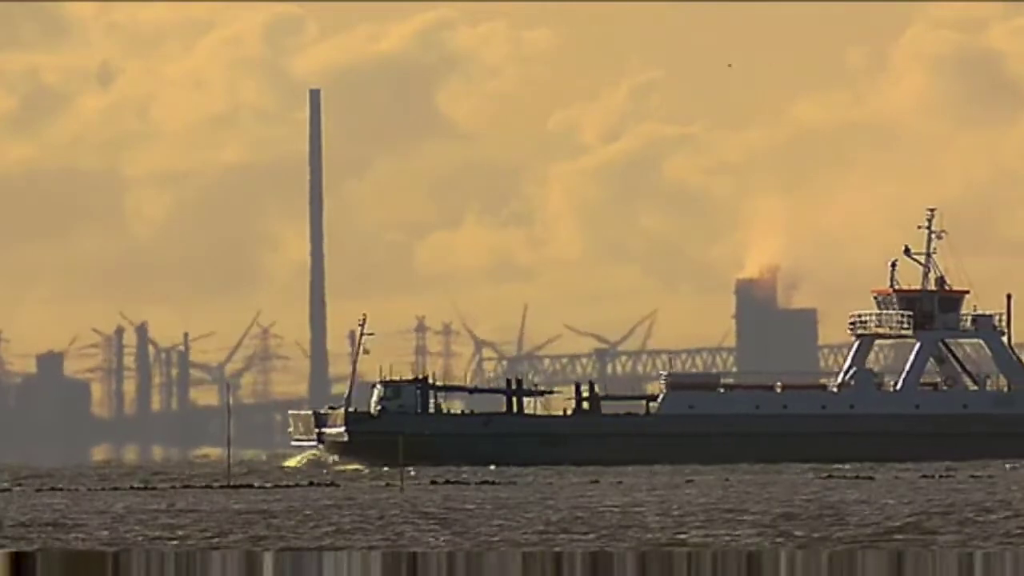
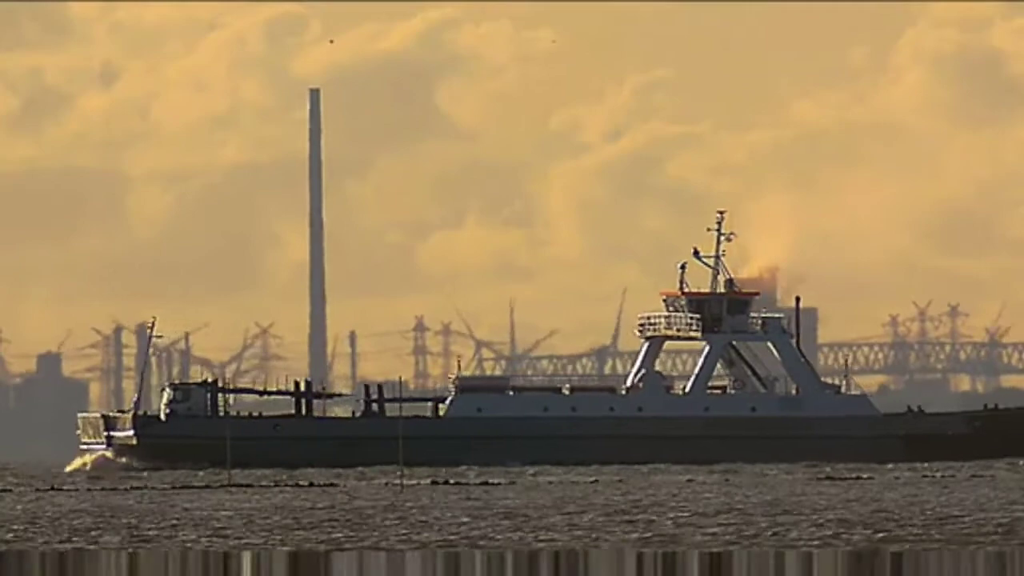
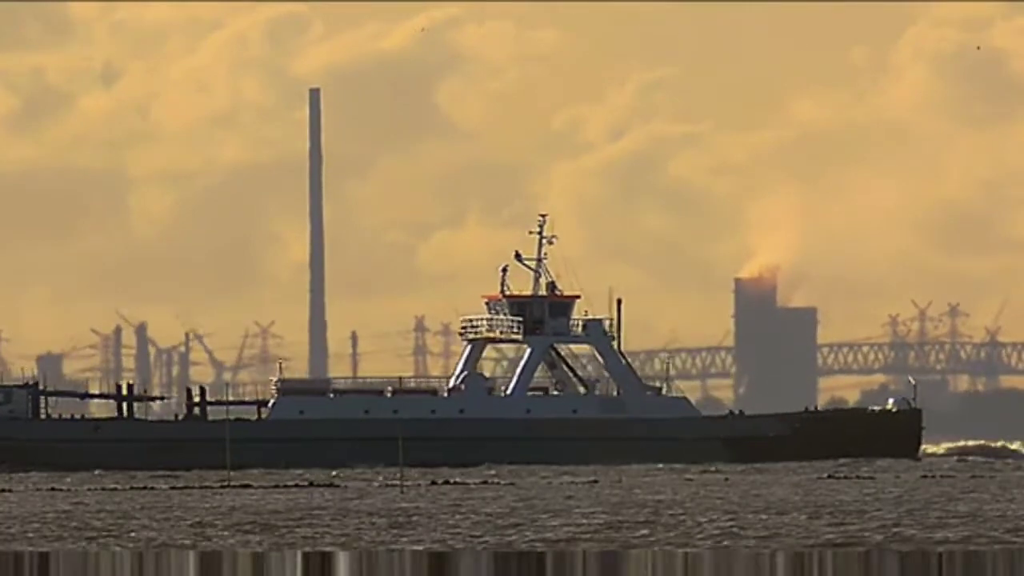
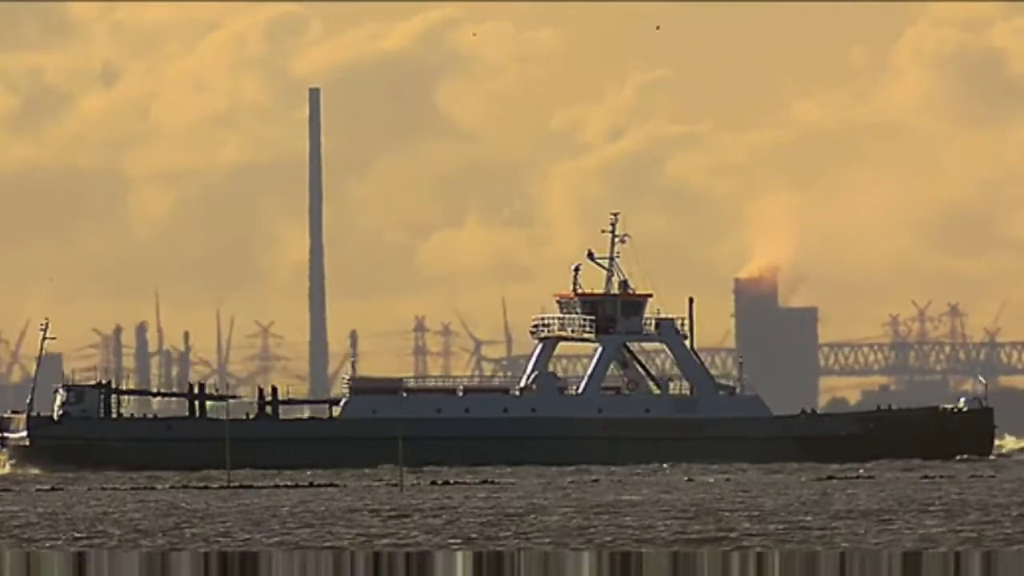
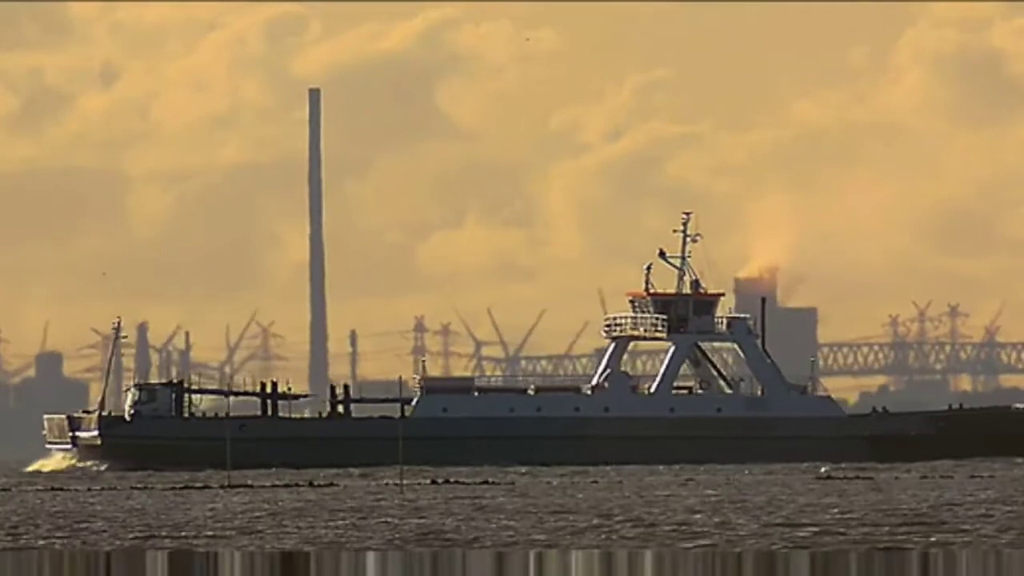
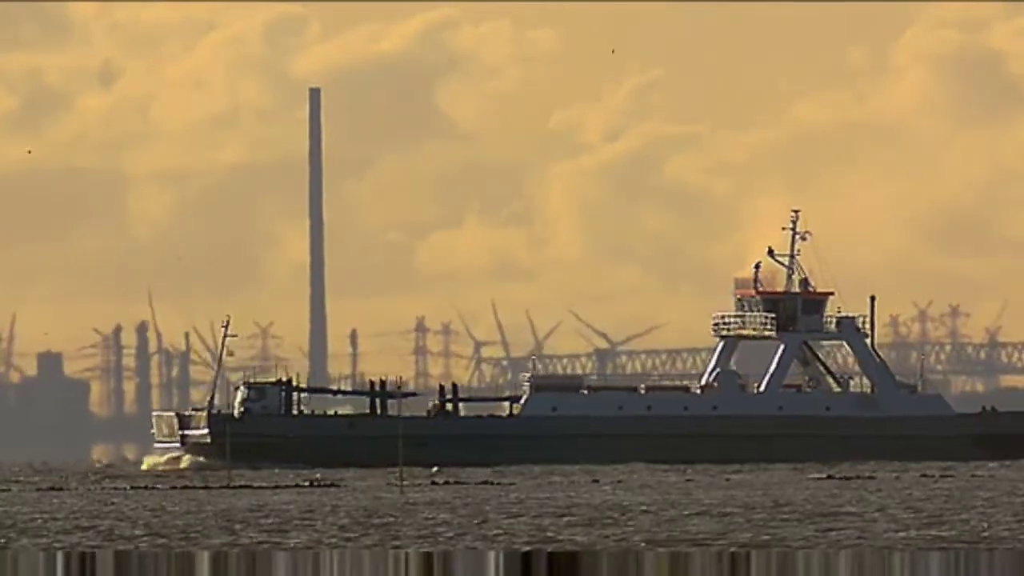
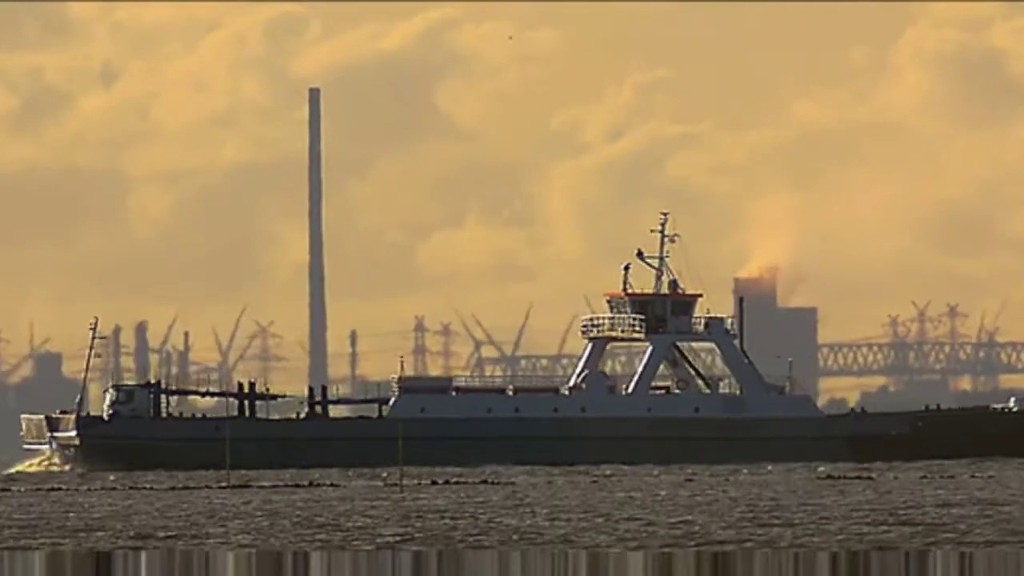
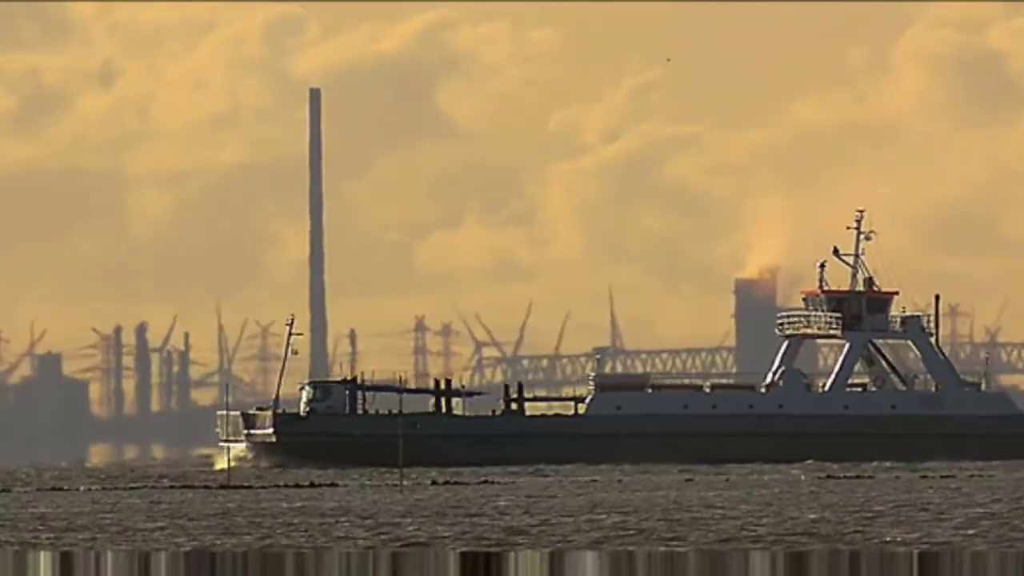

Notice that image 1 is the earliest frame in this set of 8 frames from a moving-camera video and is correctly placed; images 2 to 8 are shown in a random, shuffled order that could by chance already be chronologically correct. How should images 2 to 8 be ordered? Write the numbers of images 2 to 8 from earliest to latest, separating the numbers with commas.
8, 6, 2, 5, 7, 4, 3
